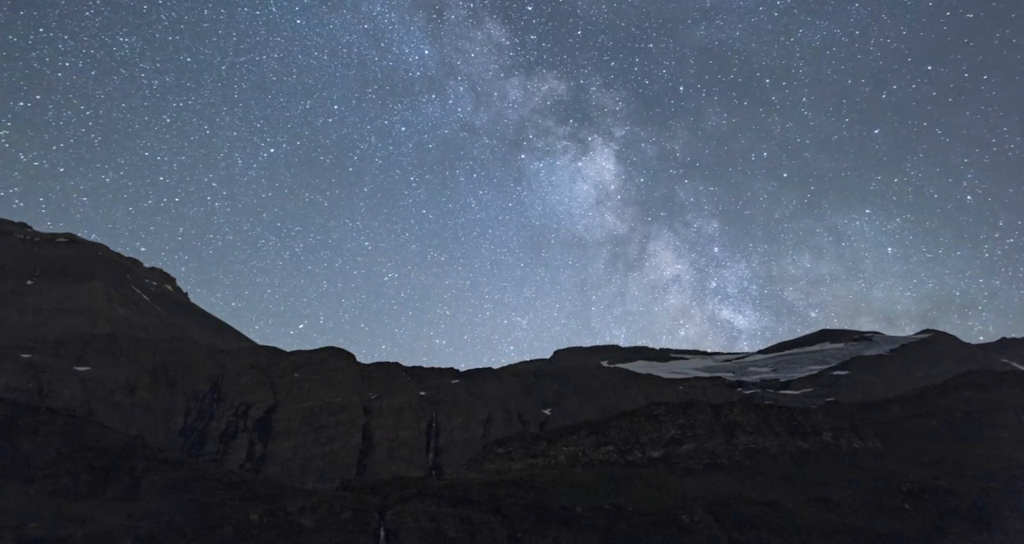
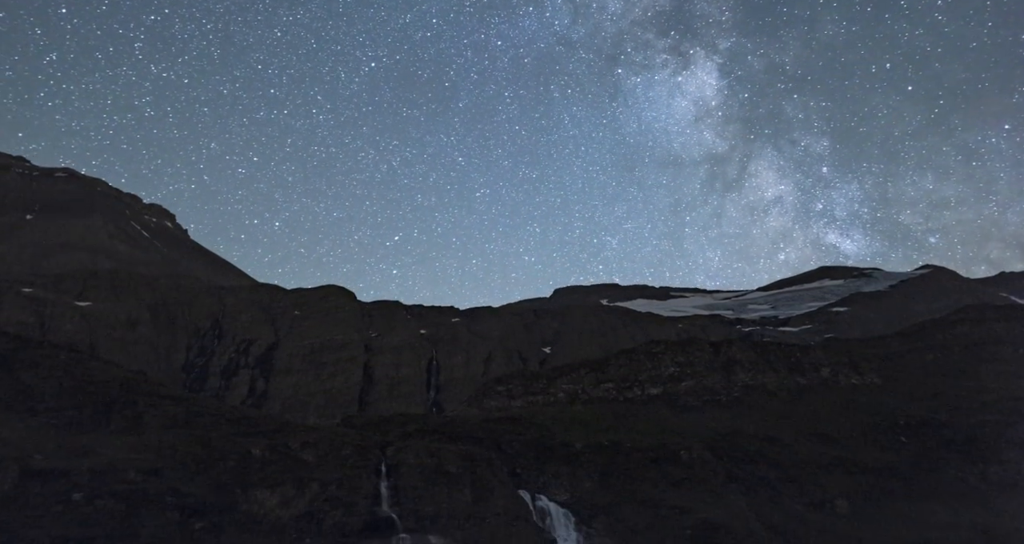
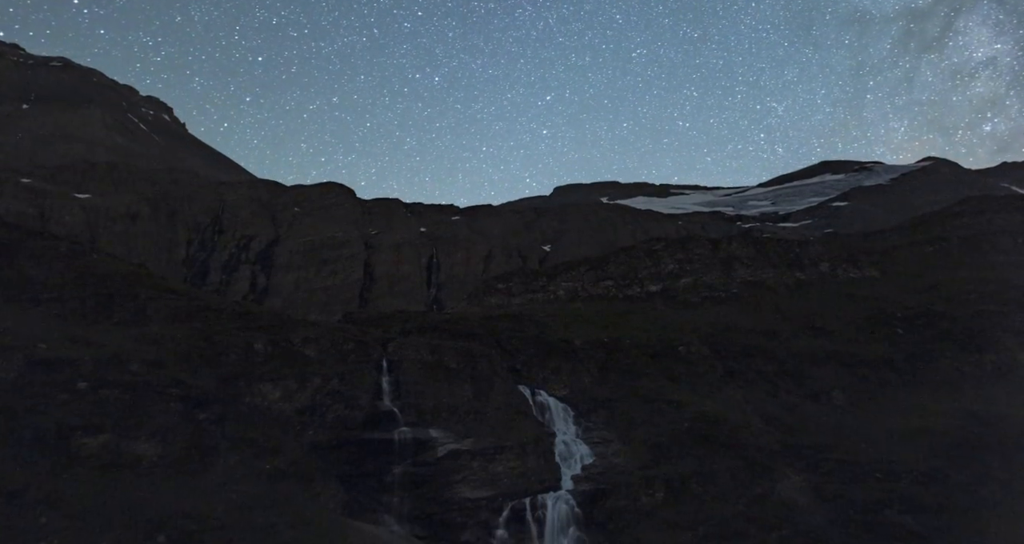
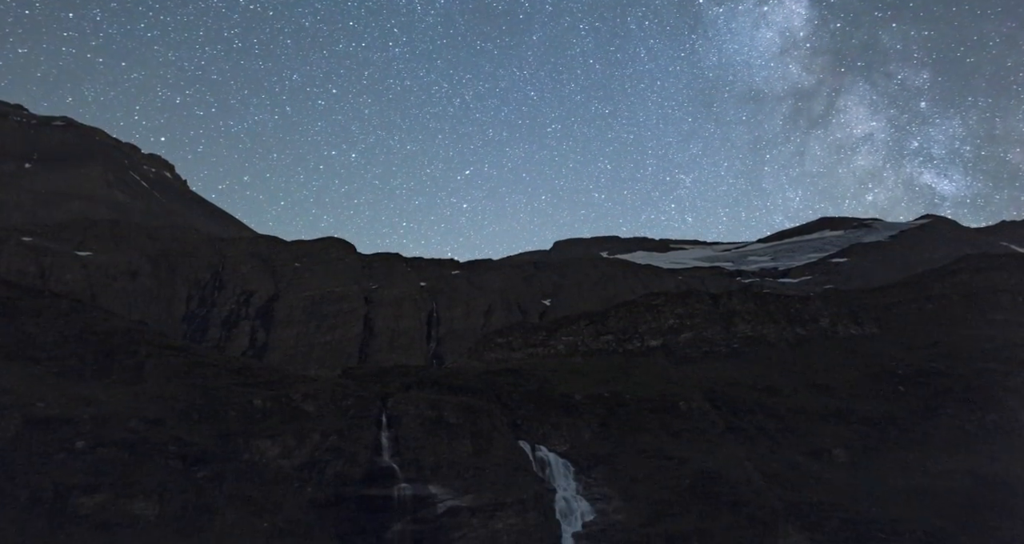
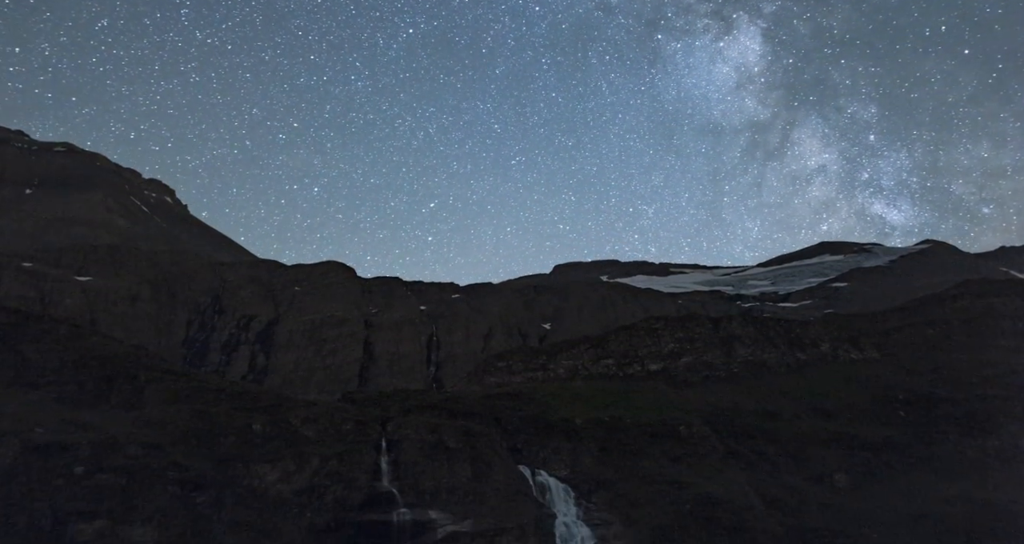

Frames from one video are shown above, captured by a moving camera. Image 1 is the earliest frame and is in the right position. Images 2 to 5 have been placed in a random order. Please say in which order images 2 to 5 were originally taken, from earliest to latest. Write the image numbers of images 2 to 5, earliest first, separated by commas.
2, 5, 4, 3
